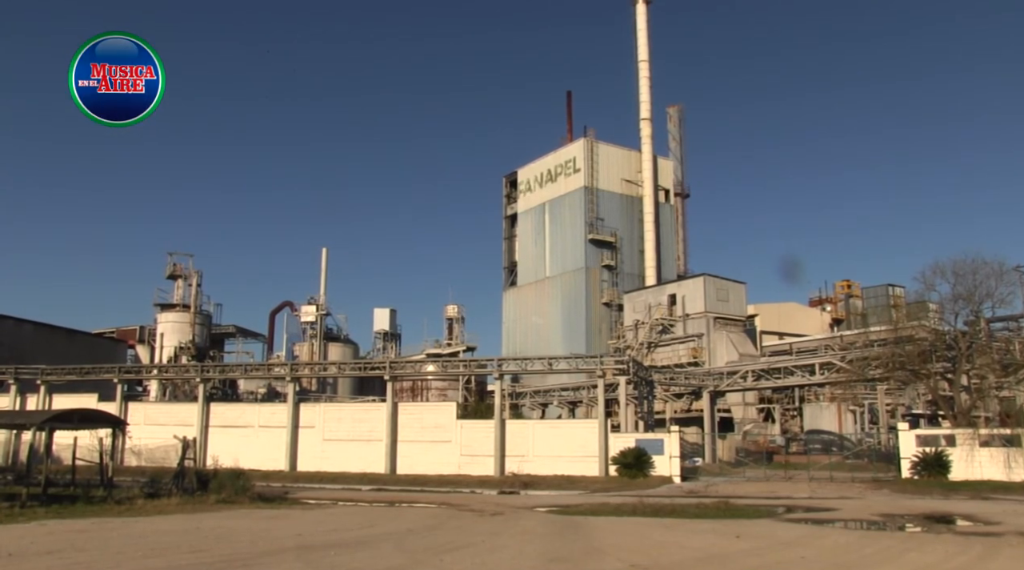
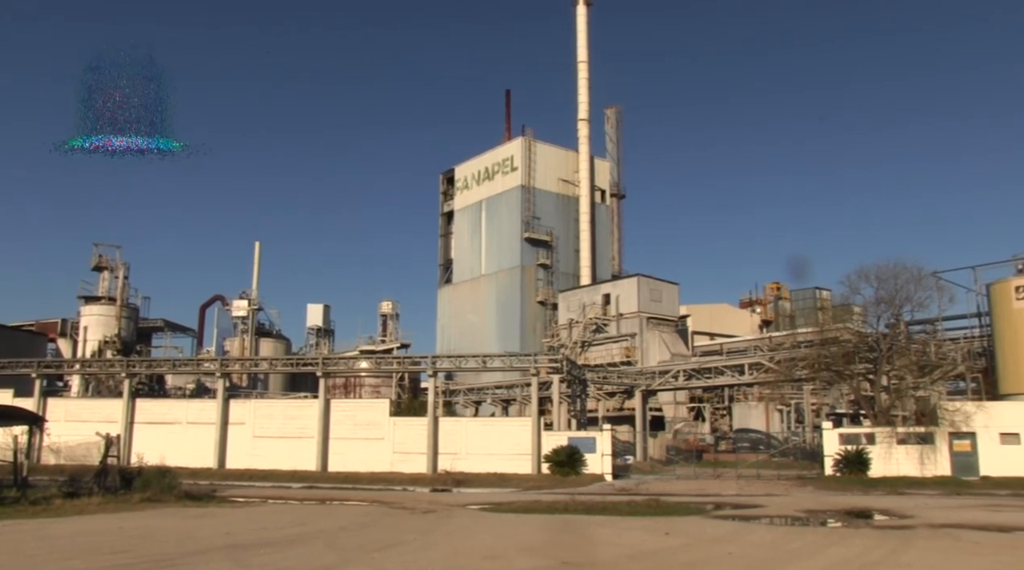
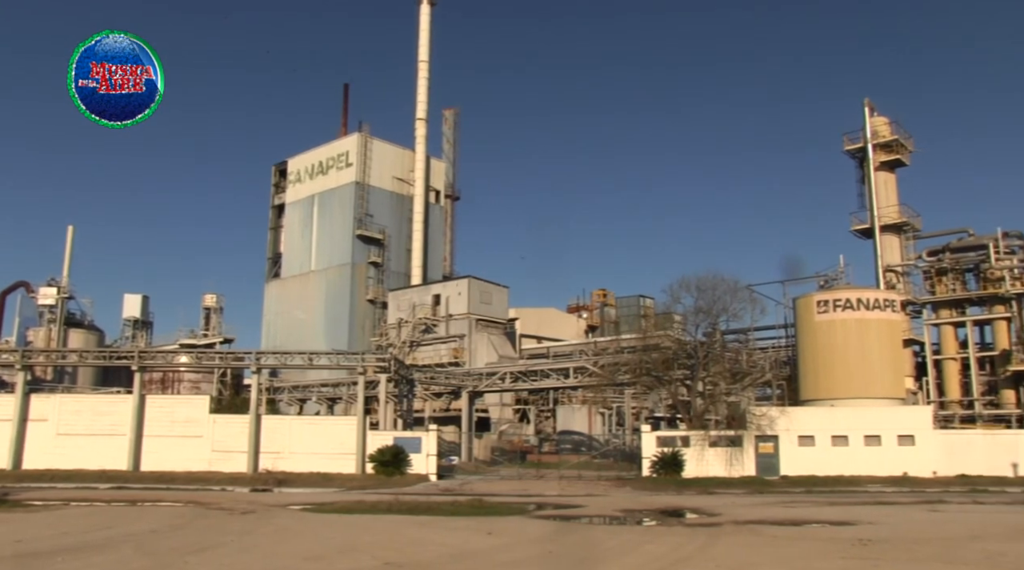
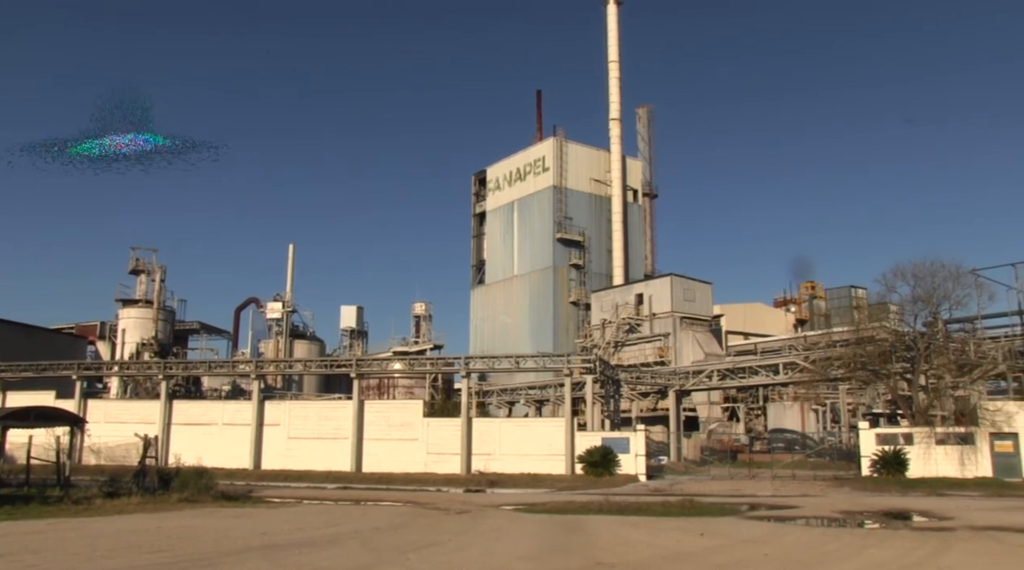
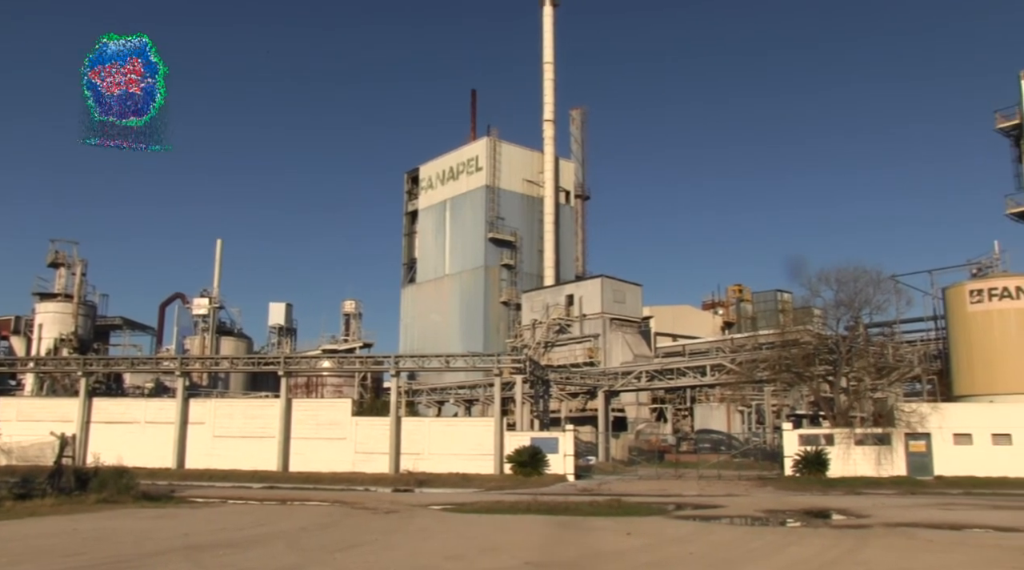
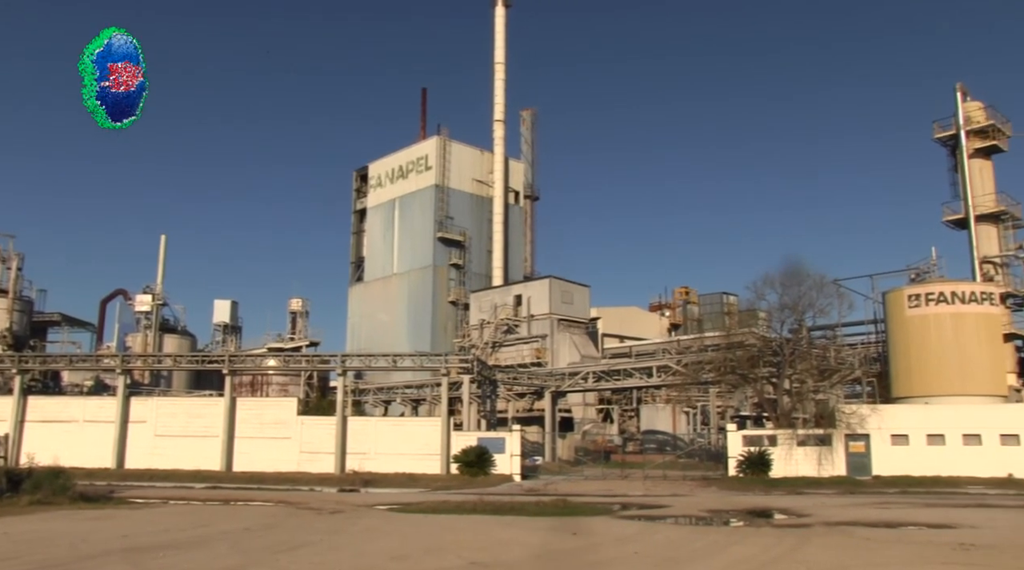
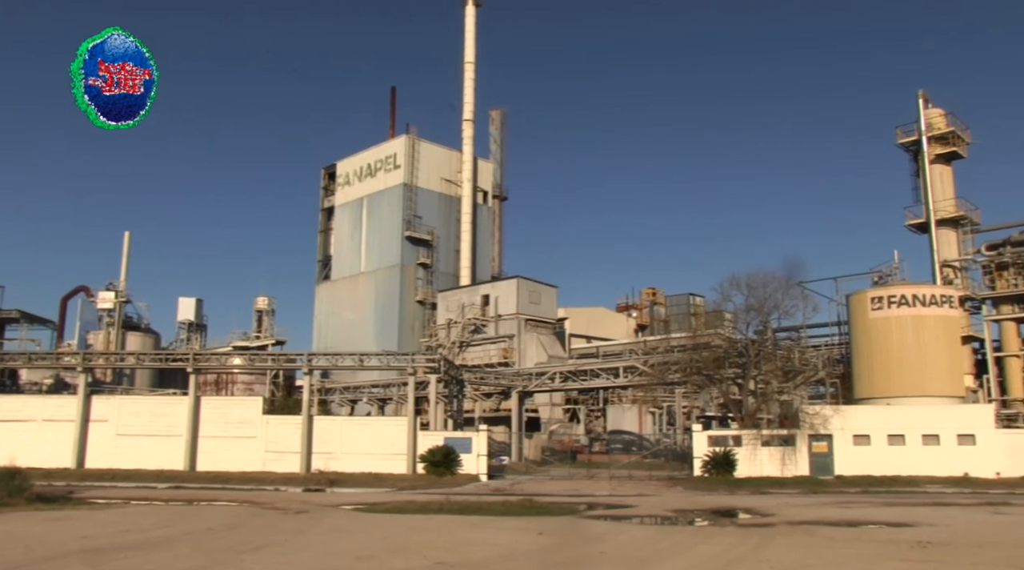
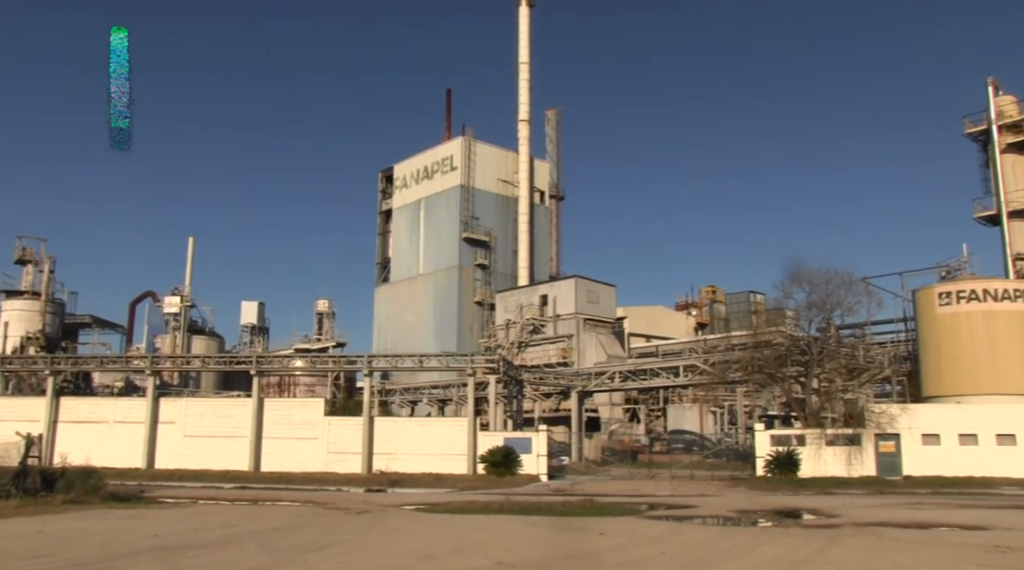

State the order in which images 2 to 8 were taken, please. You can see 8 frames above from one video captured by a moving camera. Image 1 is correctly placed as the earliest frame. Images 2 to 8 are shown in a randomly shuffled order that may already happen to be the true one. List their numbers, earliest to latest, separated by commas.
4, 2, 5, 8, 6, 7, 3
